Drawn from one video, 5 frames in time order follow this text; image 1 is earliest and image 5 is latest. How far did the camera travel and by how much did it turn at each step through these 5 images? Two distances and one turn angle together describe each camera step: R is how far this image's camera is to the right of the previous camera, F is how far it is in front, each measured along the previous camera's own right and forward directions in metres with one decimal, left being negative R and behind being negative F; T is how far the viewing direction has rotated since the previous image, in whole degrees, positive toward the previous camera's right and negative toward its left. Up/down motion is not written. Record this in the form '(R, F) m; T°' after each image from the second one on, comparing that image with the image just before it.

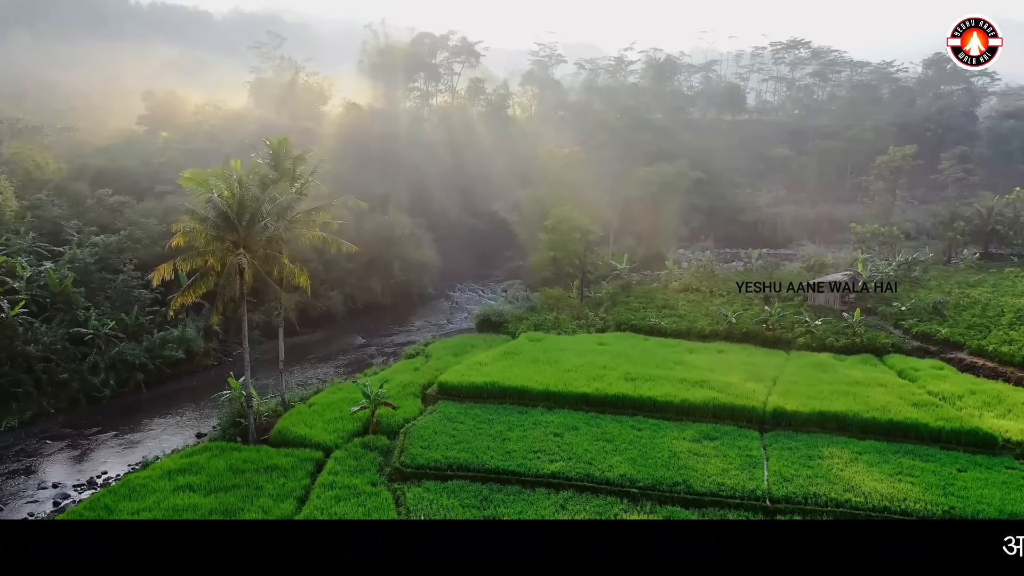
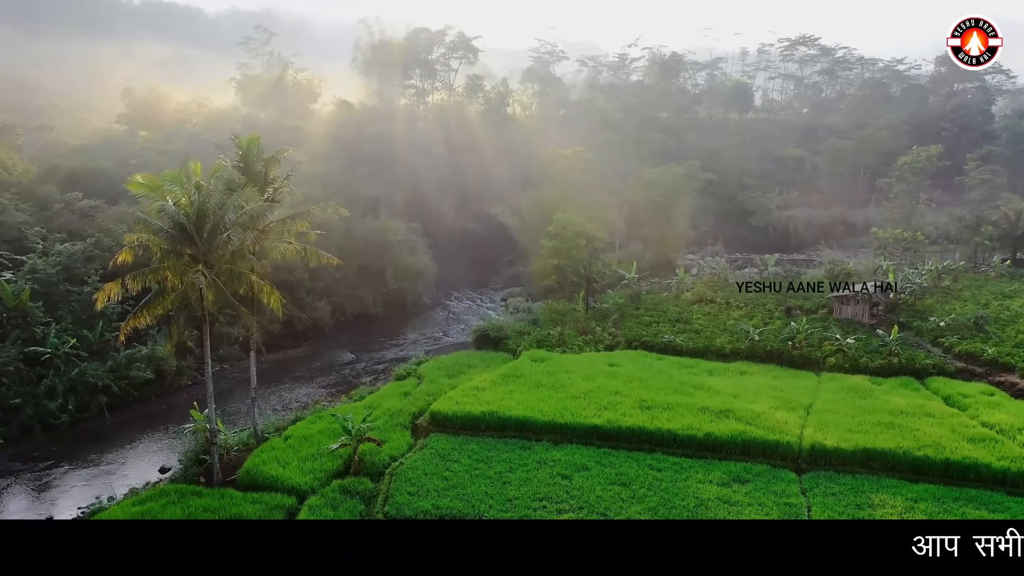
(0.0, +1.1) m; 0°
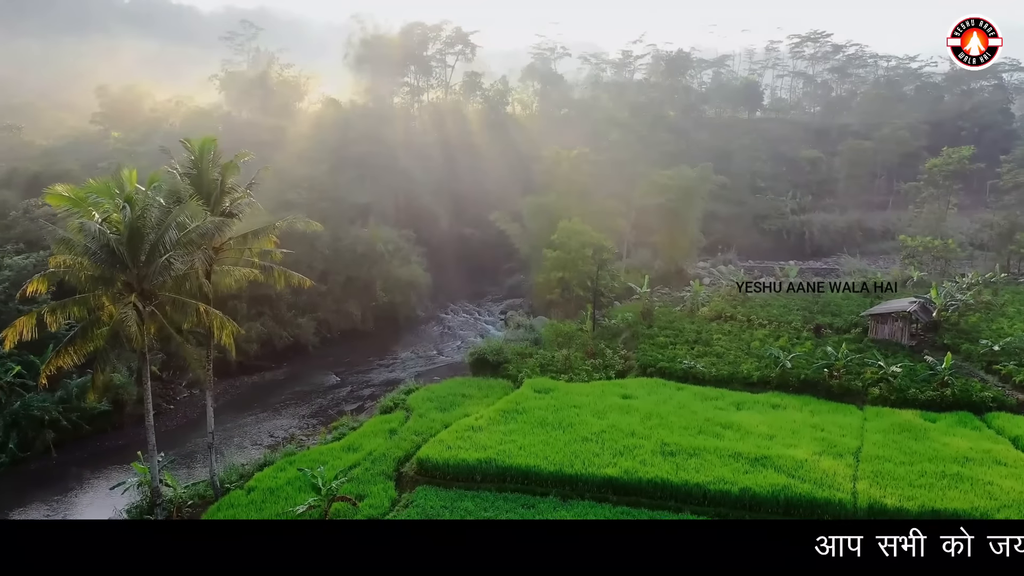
(0.0, +1.3) m; 0°
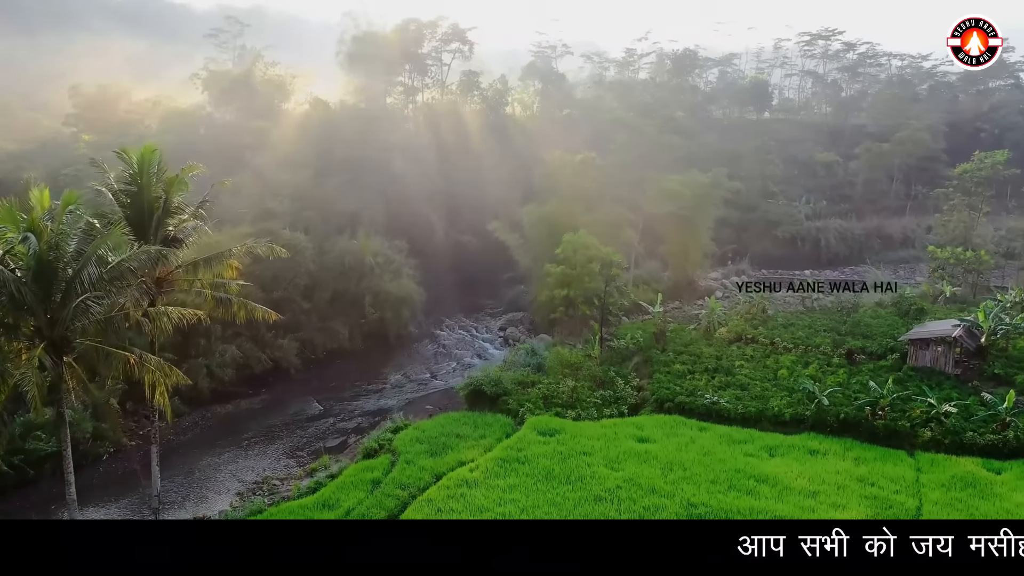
(0.0, +1.2) m; 0°
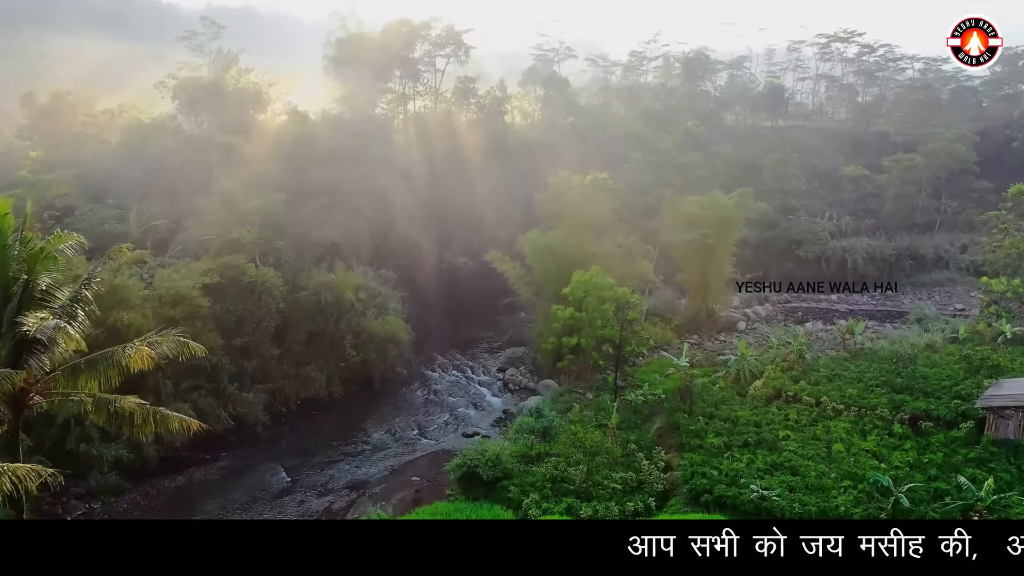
(0.0, +1.8) m; 0°
